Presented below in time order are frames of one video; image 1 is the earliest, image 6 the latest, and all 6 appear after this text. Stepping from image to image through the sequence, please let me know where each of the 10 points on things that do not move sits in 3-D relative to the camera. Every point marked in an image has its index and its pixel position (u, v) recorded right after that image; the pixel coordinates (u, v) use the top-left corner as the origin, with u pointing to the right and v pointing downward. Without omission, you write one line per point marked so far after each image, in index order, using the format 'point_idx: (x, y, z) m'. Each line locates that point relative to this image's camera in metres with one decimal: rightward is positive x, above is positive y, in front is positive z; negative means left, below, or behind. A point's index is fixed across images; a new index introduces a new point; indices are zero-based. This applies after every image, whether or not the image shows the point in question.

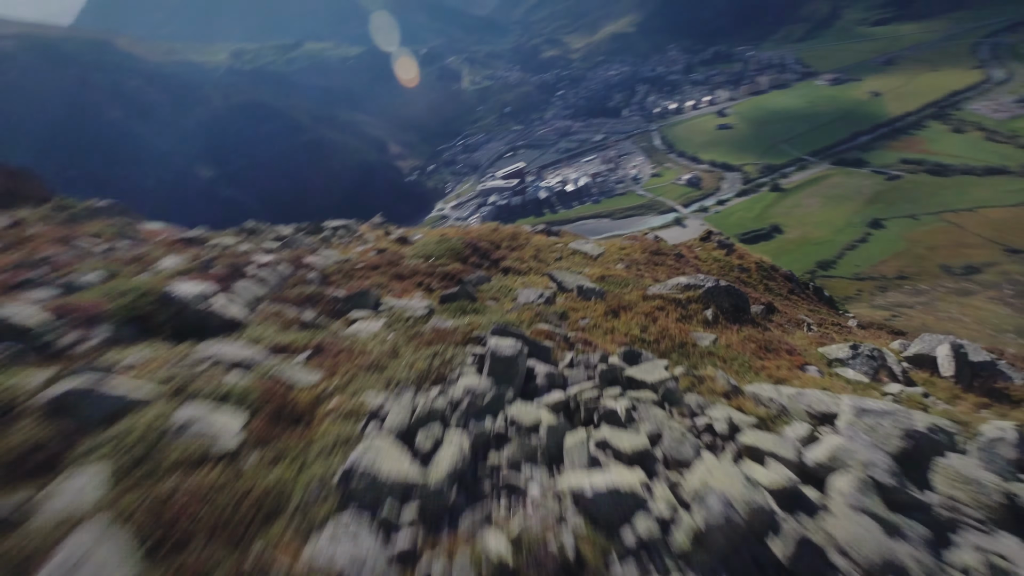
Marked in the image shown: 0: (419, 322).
0: (-1.6, -0.3, +8.5) m
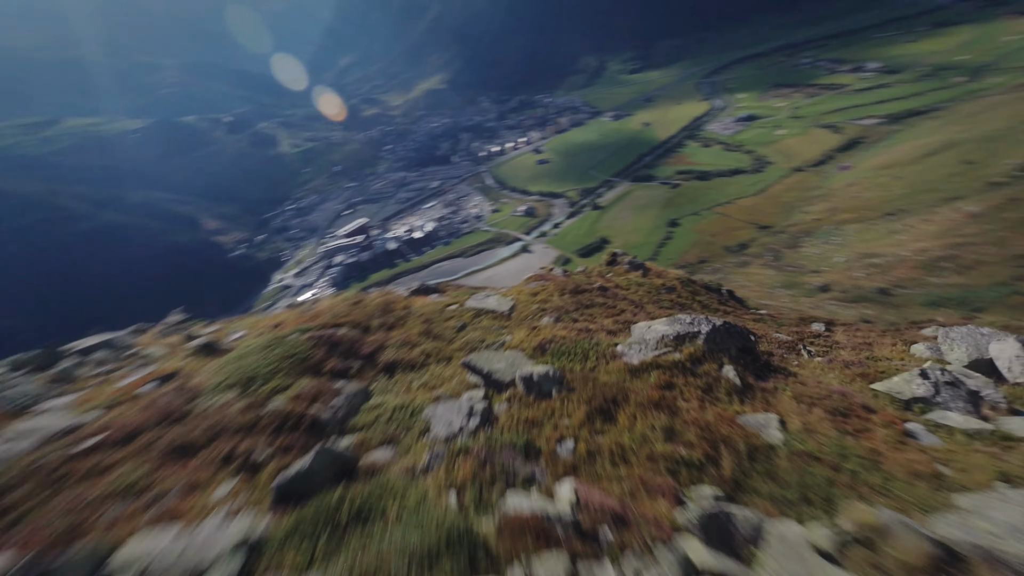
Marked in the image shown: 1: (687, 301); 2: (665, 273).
0: (-2.2, -2.2, +3.6) m
1: (+5.4, -0.4, +12.1) m
2: (+5.2, +0.5, +13.8) m
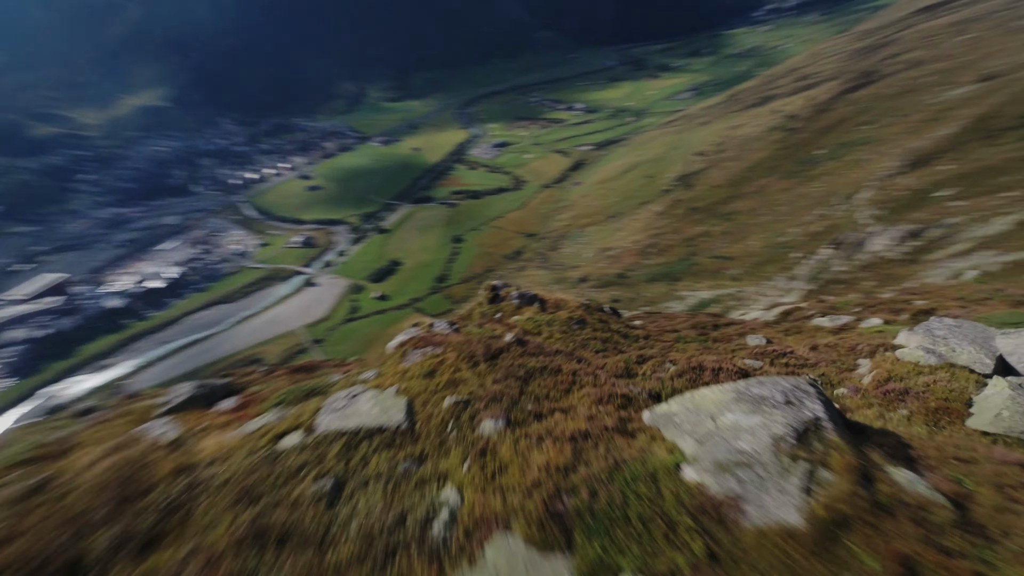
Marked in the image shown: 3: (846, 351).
0: (+0.1, -3.3, -1.1) m
1: (+2.5, -1.1, +10.0) m
2: (+1.4, -0.4, +11.4) m
3: (+6.3, -1.2, +7.9) m
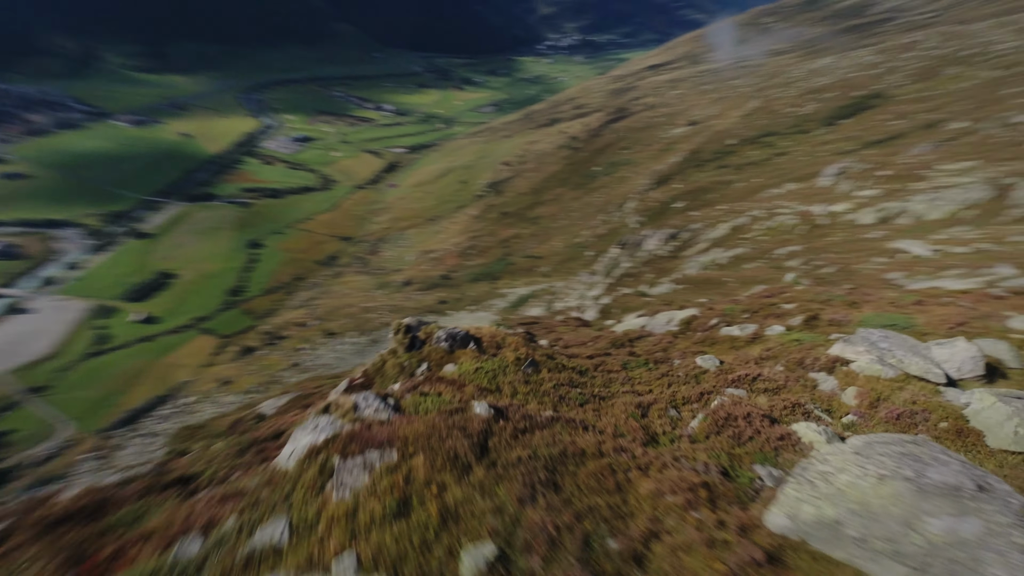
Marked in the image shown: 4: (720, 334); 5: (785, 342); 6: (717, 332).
0: (+3.9, -3.8, -2.5) m
1: (+1.2, -1.8, +8.5) m
2: (-0.4, -1.2, +9.3) m
3: (+5.6, -1.6, +8.2) m
4: (+5.8, -1.3, +11.0) m
5: (+6.4, -1.3, +9.4) m
6: (+5.8, -1.2, +11.3) m
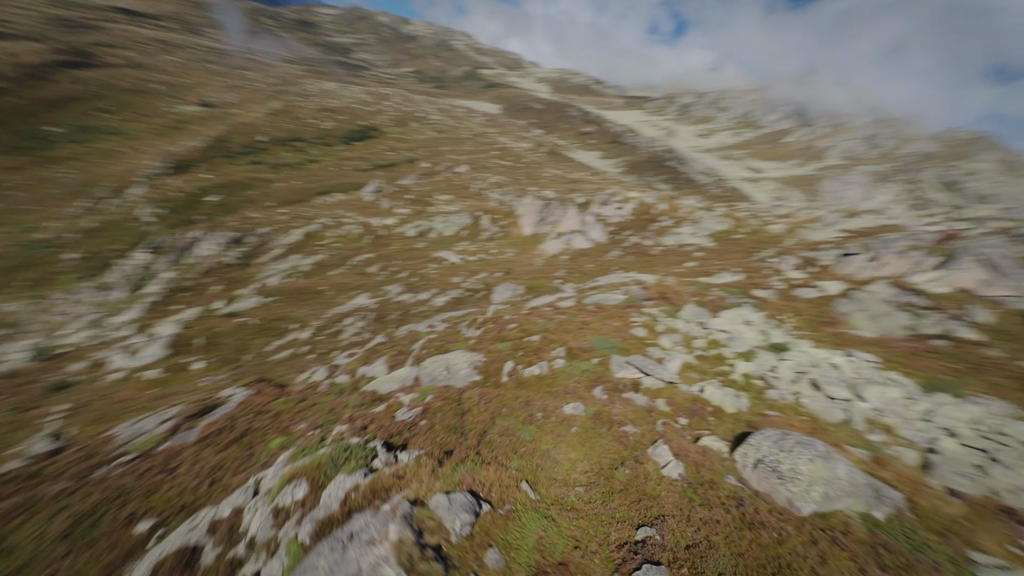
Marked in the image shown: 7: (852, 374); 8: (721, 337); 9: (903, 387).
0: (+11.7, -5.1, +5.3) m
1: (+0.6, -3.7, +8.1) m
2: (-1.0, -3.3, +7.0) m
3: (+2.9, -3.2, +11.8) m
4: (+0.5, -3.0, +13.3) m
5: (+2.3, -2.8, +13.1) m
6: (+0.2, -2.9, +13.4) m
7: (+11.0, -2.8, +12.9) m
8: (+8.3, -1.9, +16.0) m
9: (+11.9, -3.0, +12.2) m
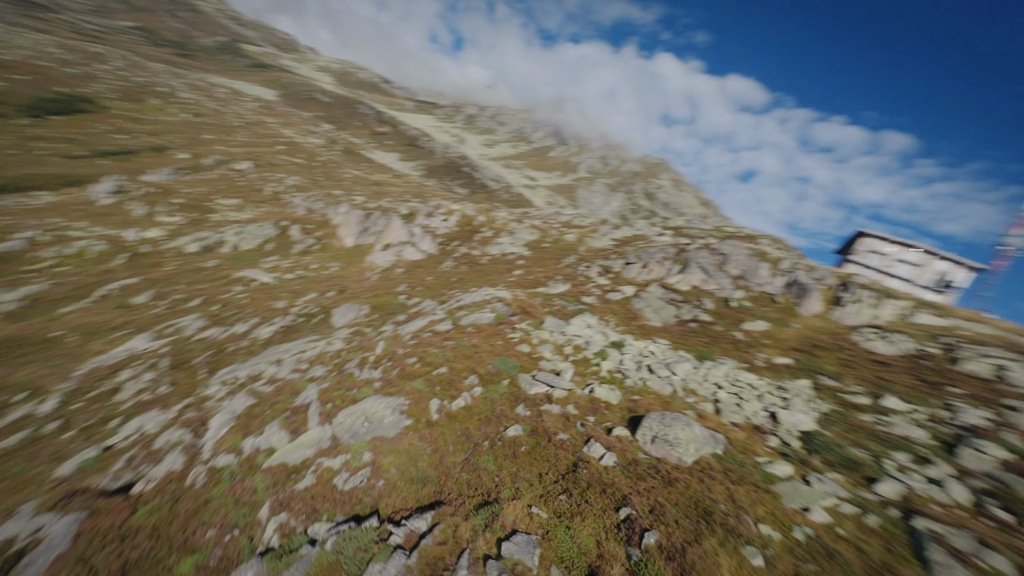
0: (+11.7, -5.4, +12.8) m
1: (+0.5, -5.2, +10.1) m
2: (-0.4, -4.9, +8.4) m
3: (+0.8, -4.4, +14.4) m
4: (-2.0, -4.4, +14.6) m
5: (-0.5, -4.1, +15.2) m
6: (-2.4, -4.4, +14.6) m
7: (+7.3, -3.3, +19.1) m
8: (+3.4, -2.7, +20.6) m
9: (+8.5, -3.4, +18.9) m
